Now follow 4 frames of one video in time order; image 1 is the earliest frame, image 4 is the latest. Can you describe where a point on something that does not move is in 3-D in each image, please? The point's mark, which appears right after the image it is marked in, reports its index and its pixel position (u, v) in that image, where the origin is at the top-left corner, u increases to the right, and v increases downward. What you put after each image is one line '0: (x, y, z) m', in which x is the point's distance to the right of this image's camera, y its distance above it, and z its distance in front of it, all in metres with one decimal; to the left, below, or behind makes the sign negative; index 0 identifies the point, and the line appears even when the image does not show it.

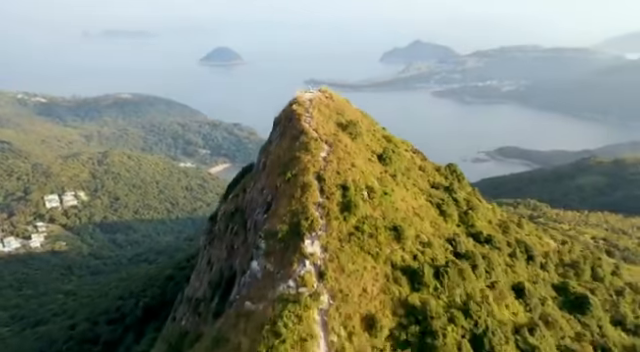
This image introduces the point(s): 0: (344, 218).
0: (+1.2, -1.6, +19.8) m
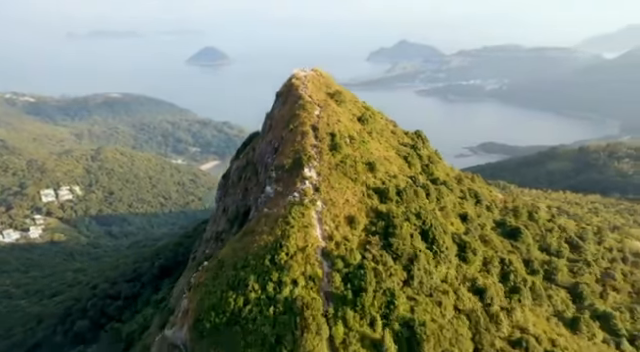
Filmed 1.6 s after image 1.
0: (+0.9, +1.2, +27.6) m
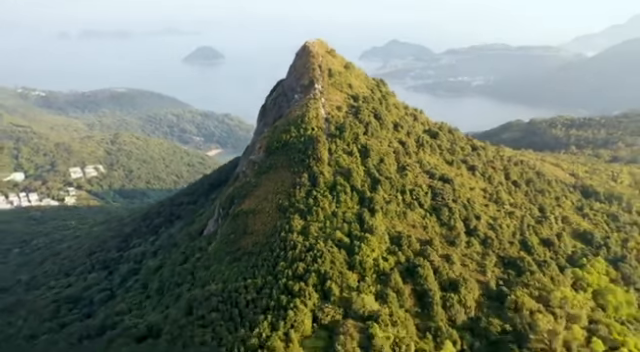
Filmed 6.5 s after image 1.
0: (+1.3, +10.5, +52.9) m
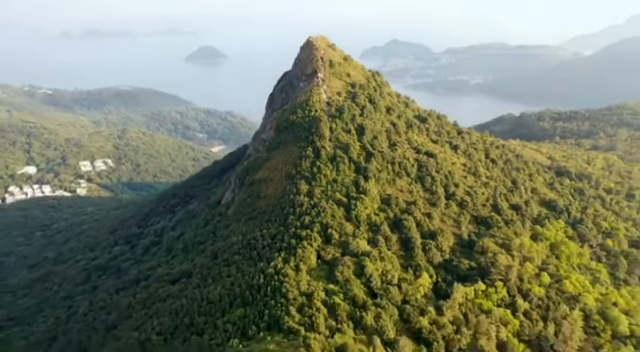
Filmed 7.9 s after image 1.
0: (+1.5, +13.3, +60.6) m
